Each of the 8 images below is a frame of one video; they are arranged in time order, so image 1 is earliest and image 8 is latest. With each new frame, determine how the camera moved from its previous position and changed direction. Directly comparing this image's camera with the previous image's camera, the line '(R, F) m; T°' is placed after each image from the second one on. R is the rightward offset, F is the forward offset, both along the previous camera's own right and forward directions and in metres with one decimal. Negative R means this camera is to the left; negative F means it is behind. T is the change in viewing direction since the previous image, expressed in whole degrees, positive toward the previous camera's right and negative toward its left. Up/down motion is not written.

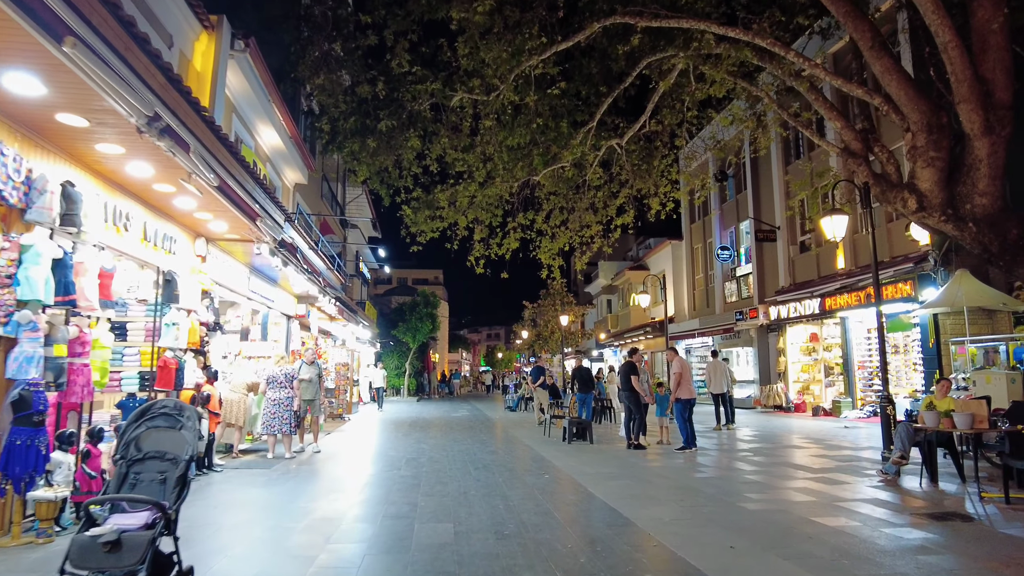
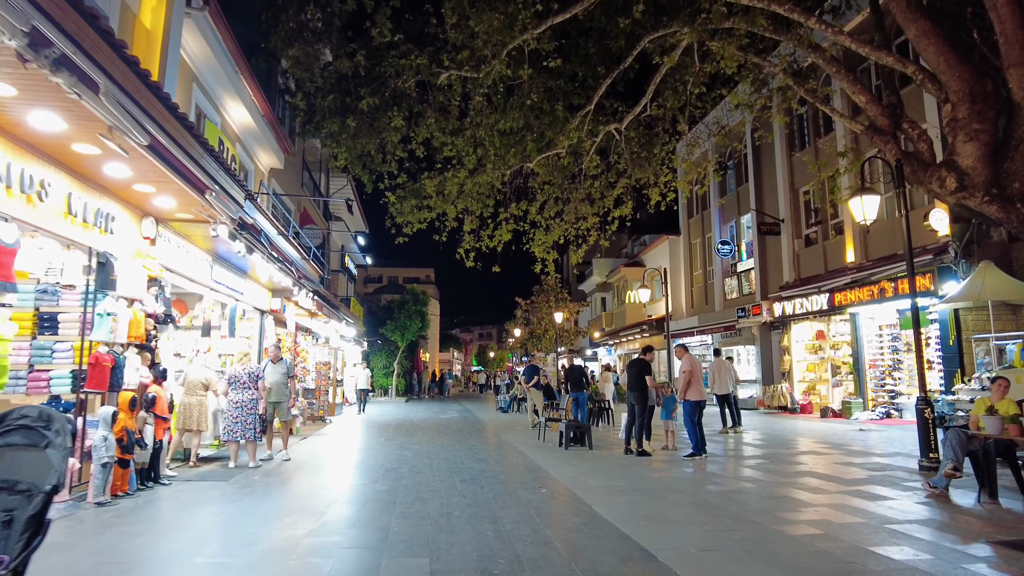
(0.0, +0.9) m; +1°
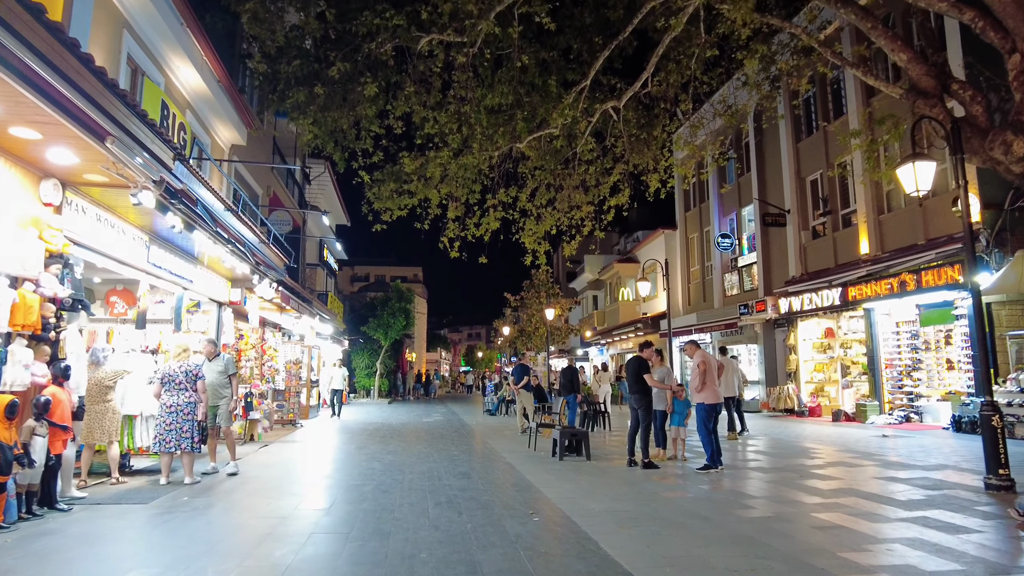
(0.0, +1.2) m; +1°
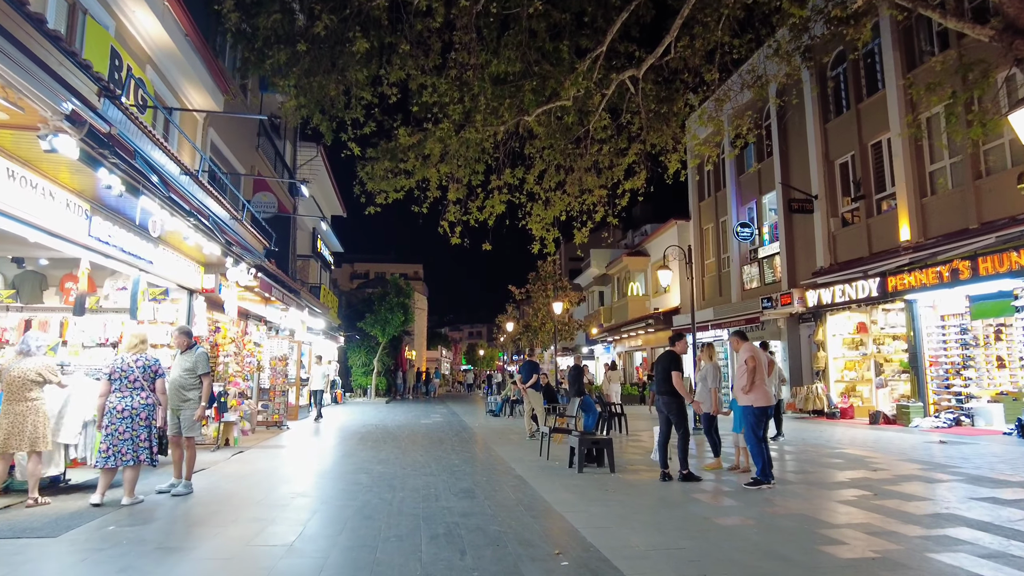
(-0.1, +1.2) m; 0°
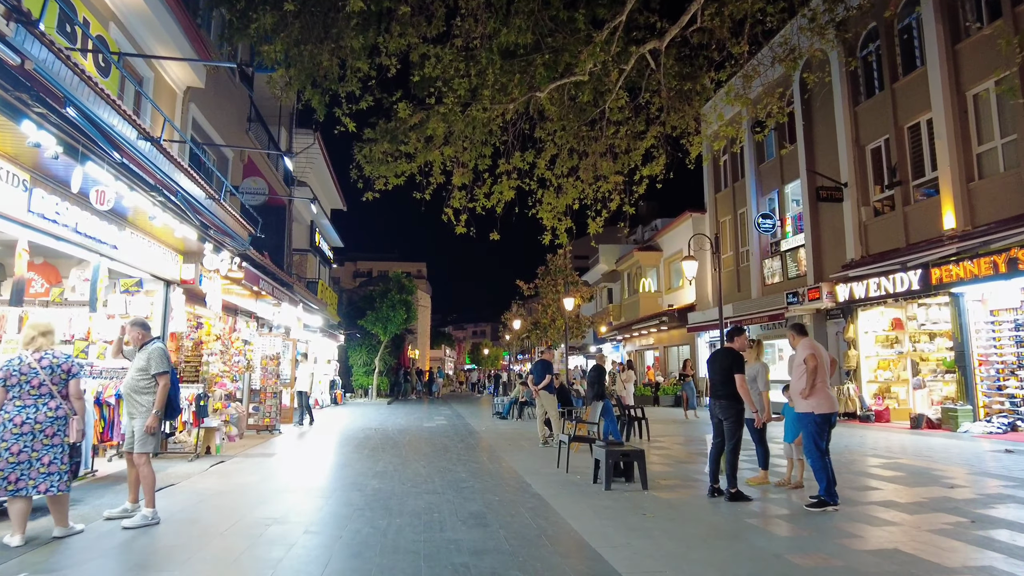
(-0.1, +1.0) m; 0°
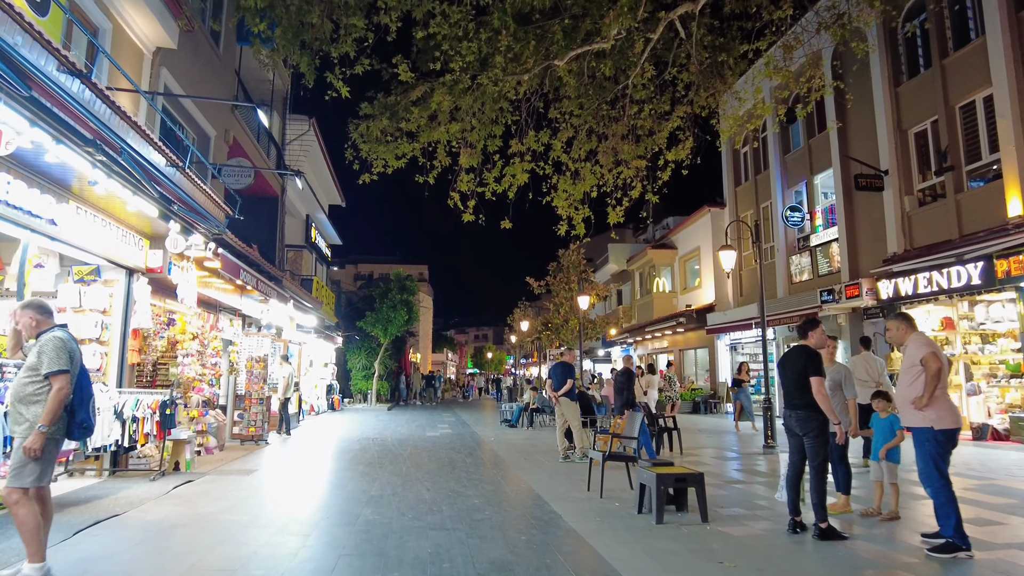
(-0.2, +1.2) m; 0°
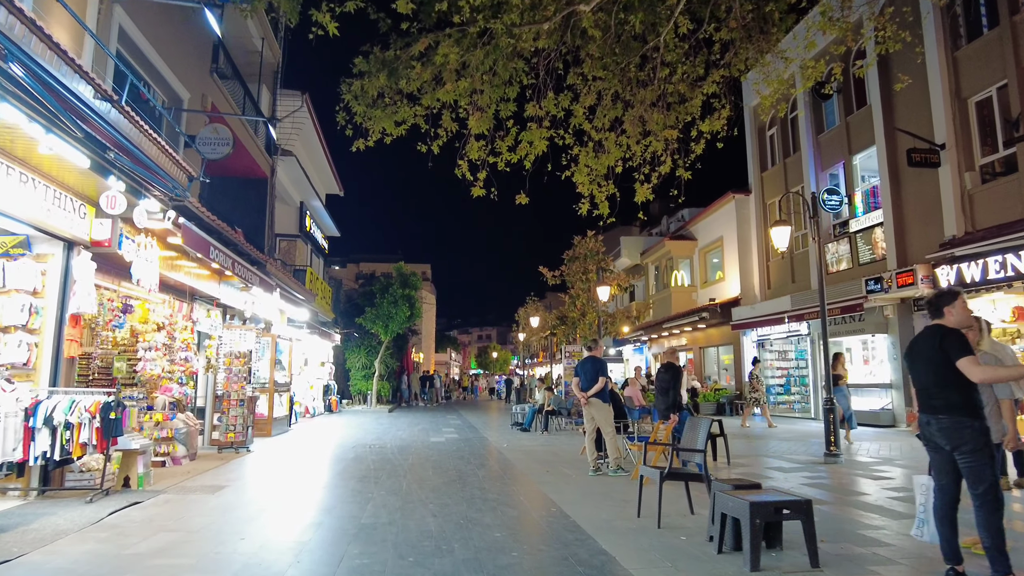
(-0.2, +1.4) m; 0°
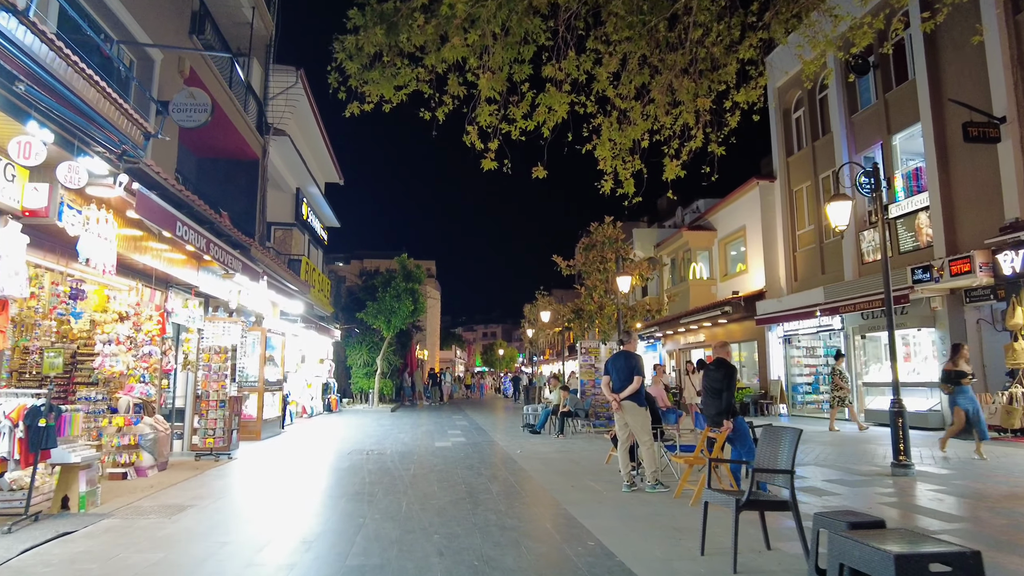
(-0.1, +1.1) m; 0°
